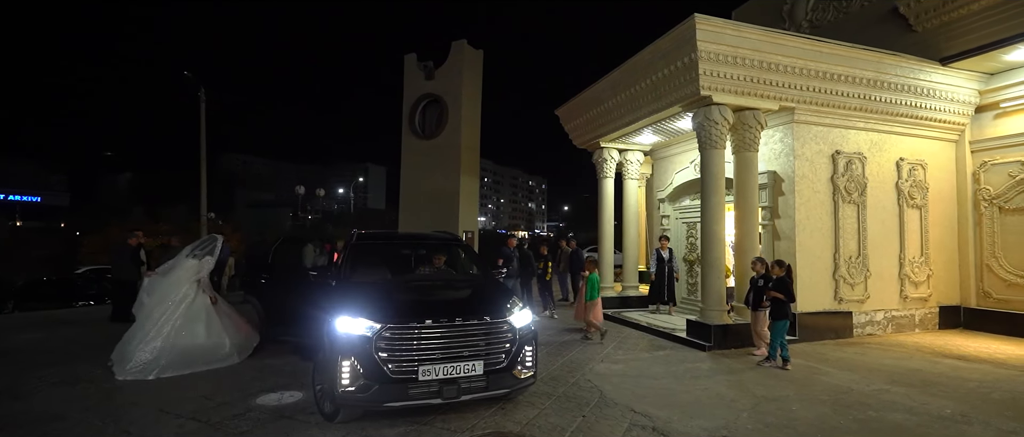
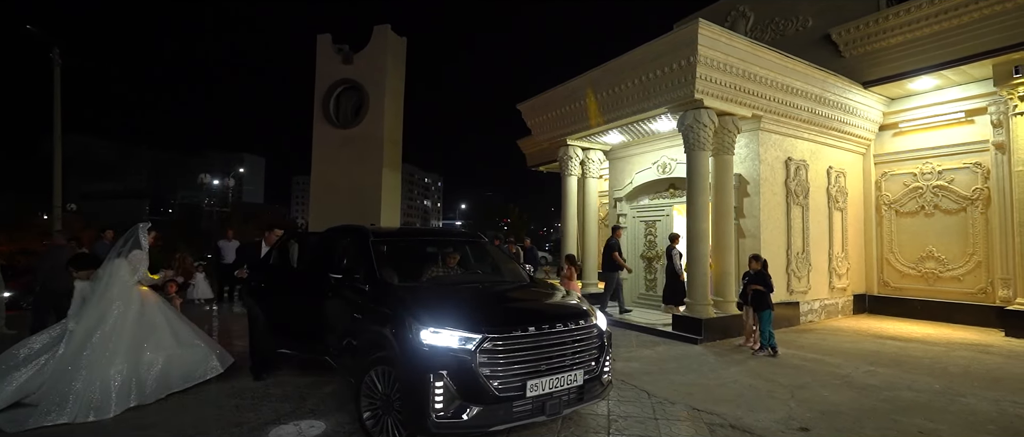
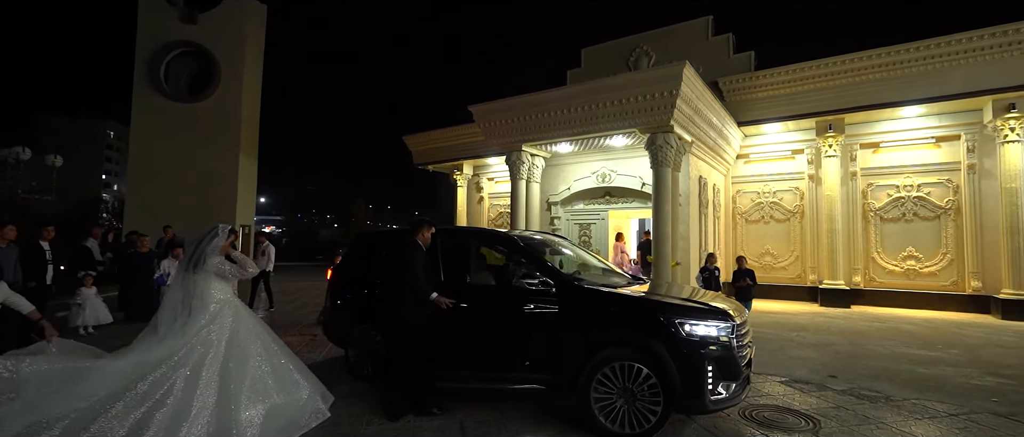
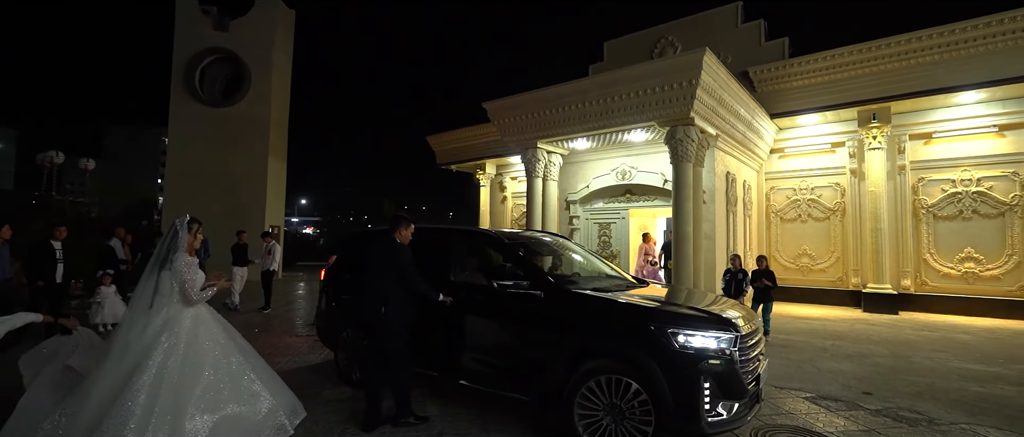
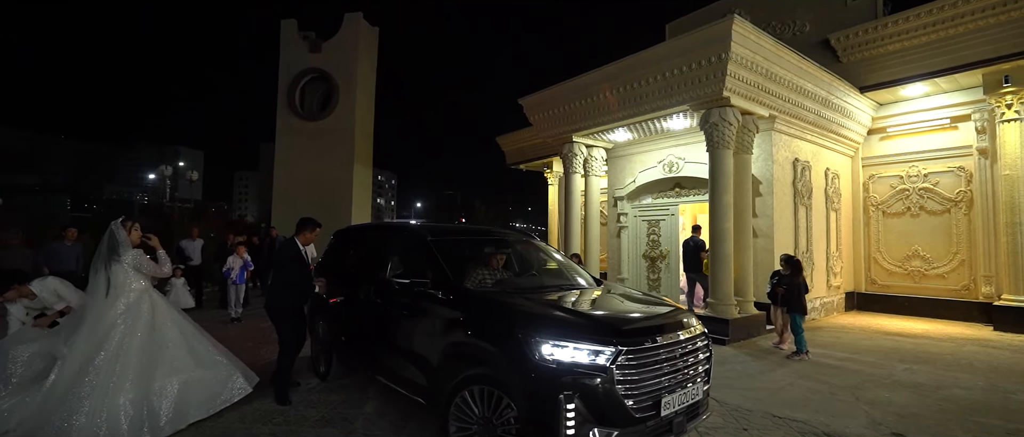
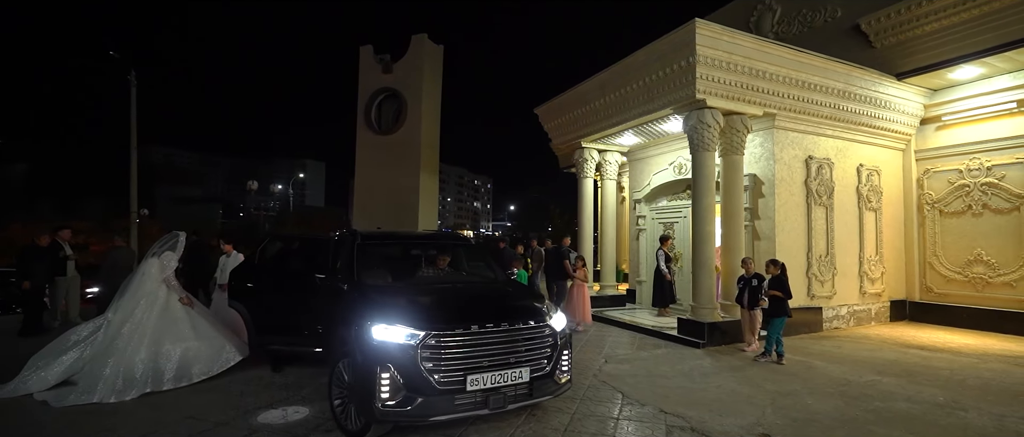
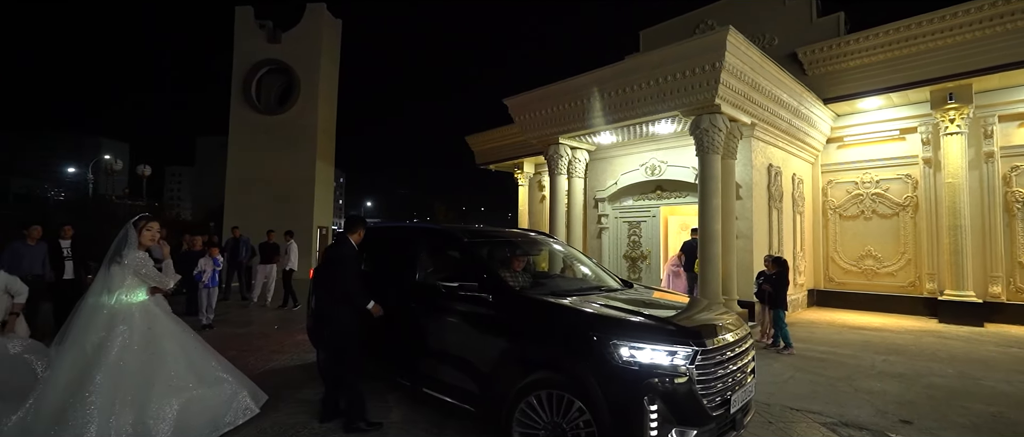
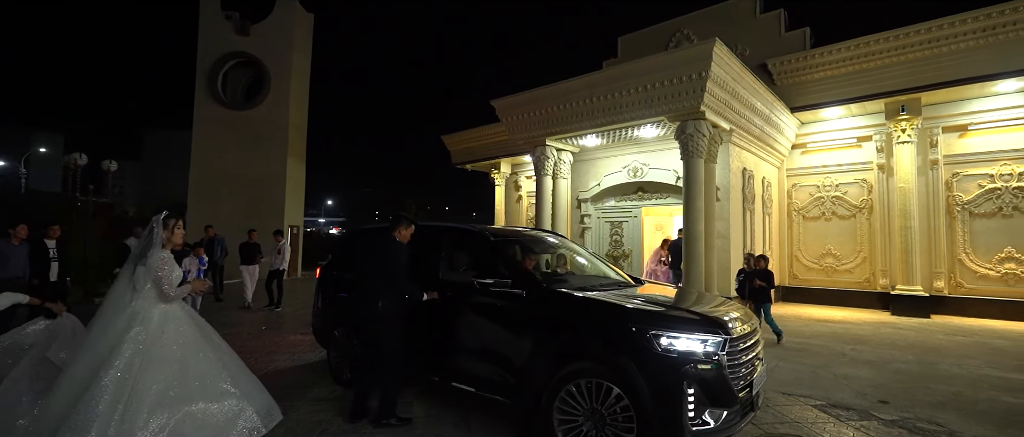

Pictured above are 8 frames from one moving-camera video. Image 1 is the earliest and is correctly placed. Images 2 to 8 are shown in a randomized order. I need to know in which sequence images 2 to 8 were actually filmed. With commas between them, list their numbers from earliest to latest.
6, 2, 5, 7, 8, 4, 3
